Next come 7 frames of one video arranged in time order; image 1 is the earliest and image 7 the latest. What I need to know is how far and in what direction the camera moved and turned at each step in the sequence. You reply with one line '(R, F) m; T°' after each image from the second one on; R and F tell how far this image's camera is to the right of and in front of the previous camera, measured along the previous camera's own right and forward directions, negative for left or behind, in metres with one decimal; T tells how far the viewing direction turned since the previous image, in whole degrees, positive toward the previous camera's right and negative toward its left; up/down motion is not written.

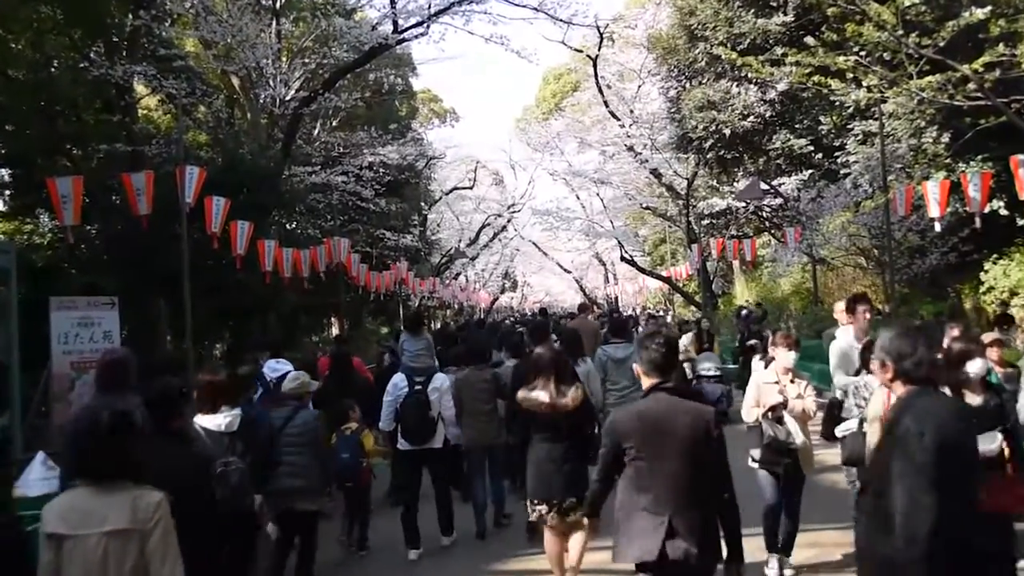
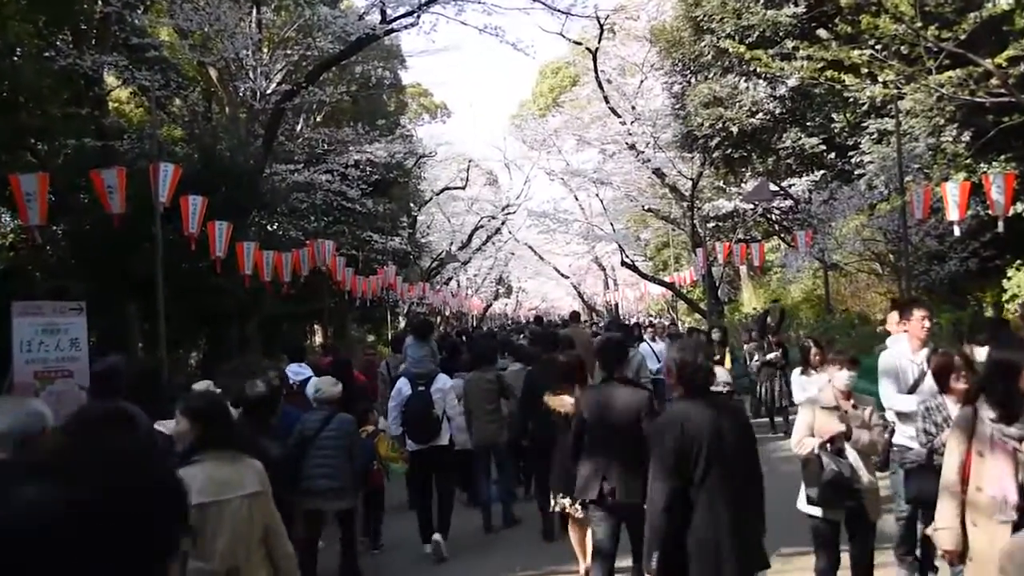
(-0.1, +1.1) m; 0°
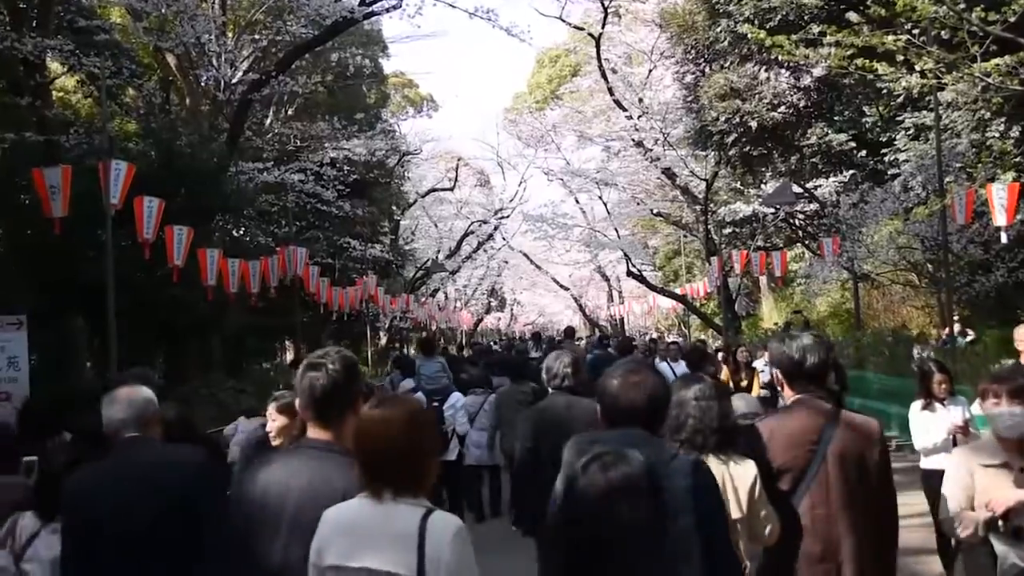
(+0.1, +1.9) m; 0°
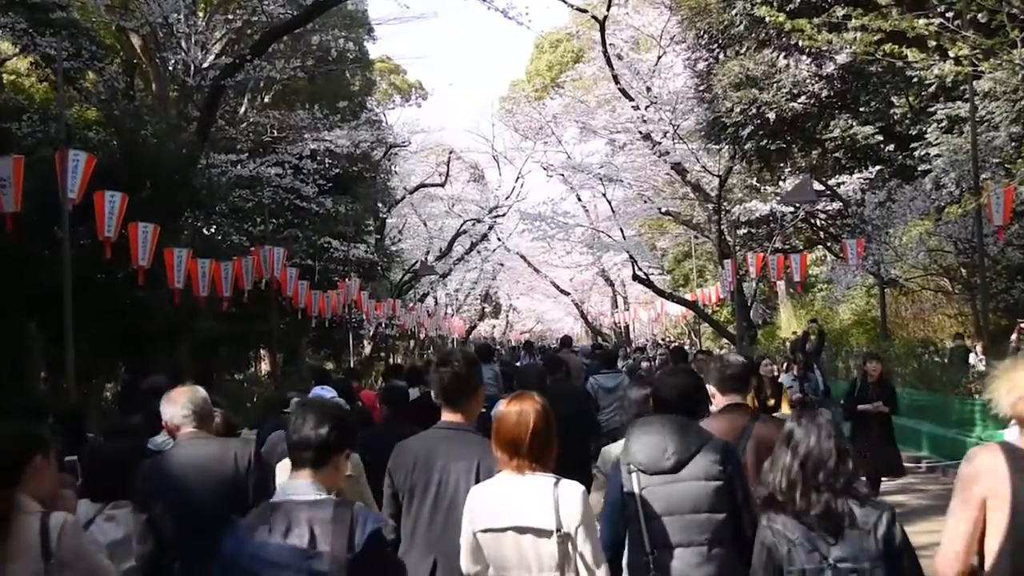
(0.0, +1.4) m; 0°
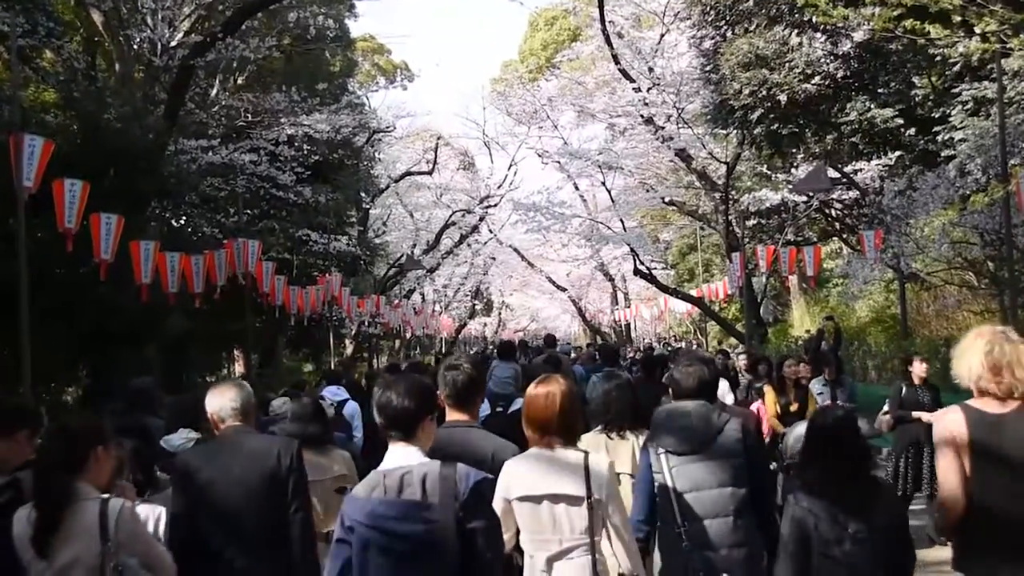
(+0.1, +1.1) m; 0°
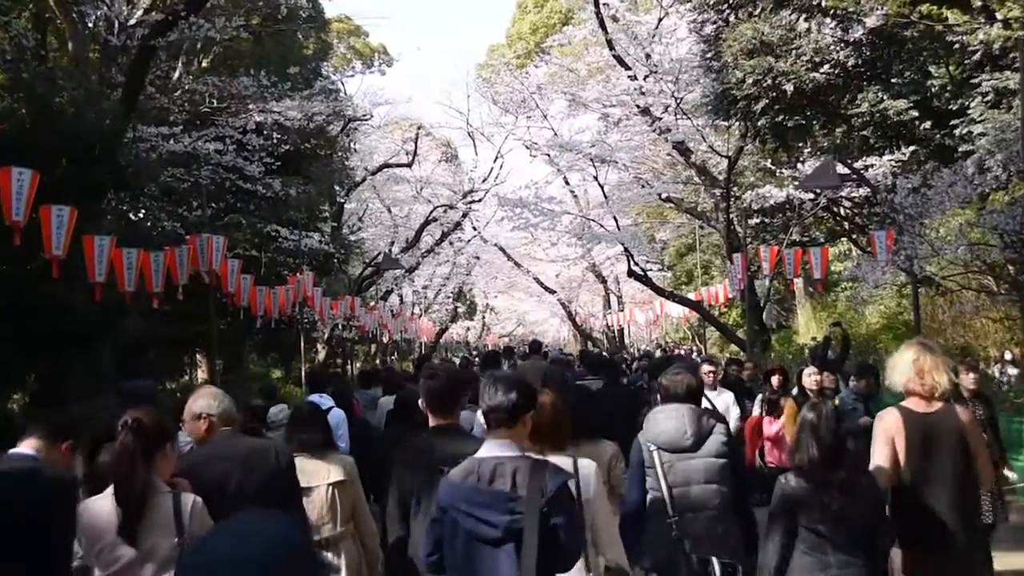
(0.0, +1.0) m; +1°
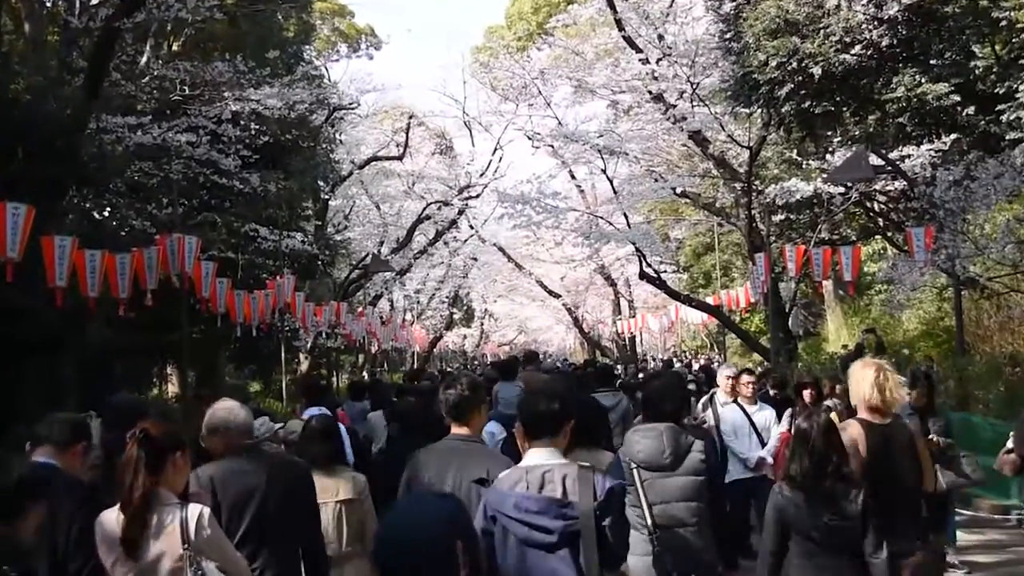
(+0.1, +1.2) m; -1°
